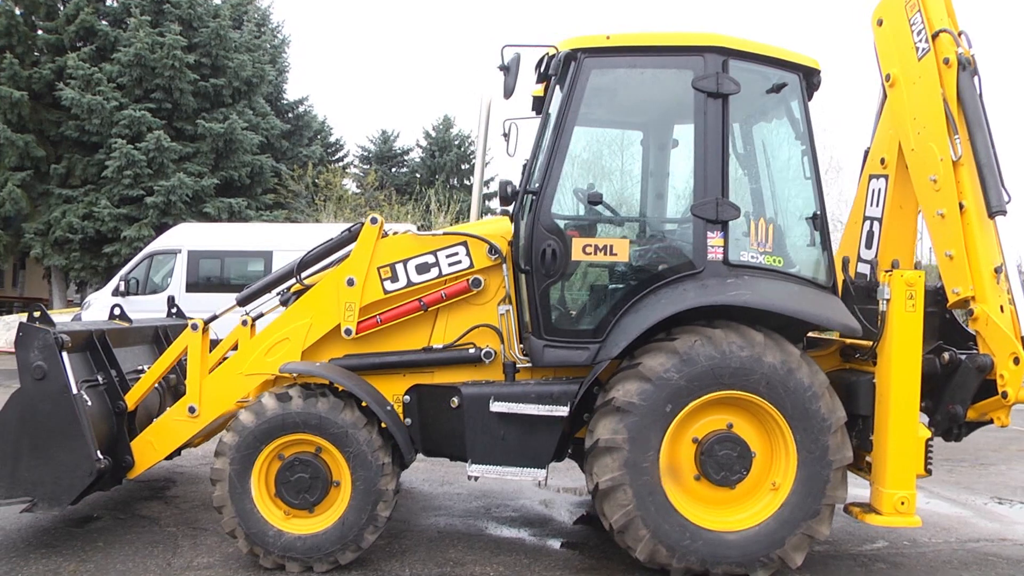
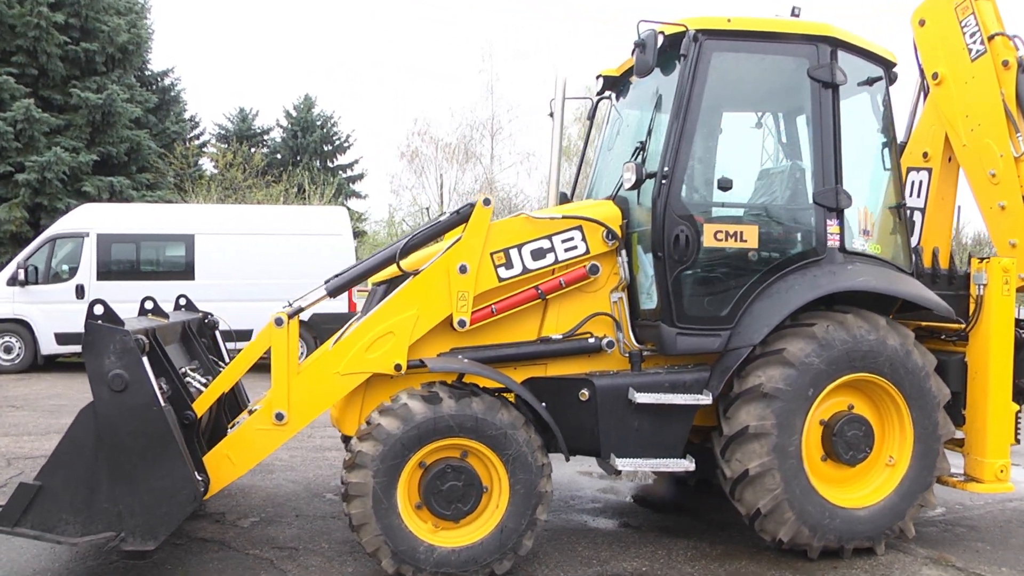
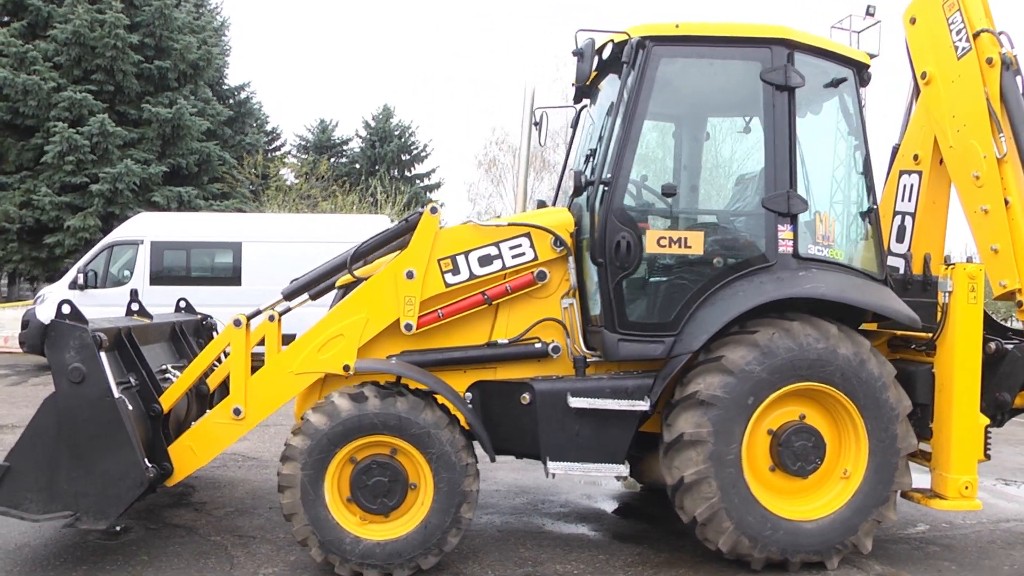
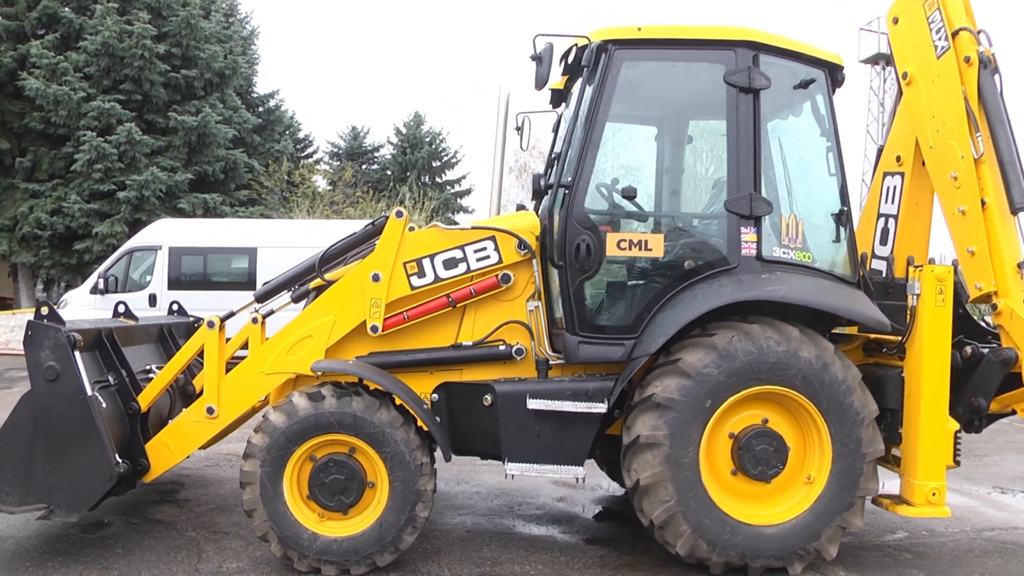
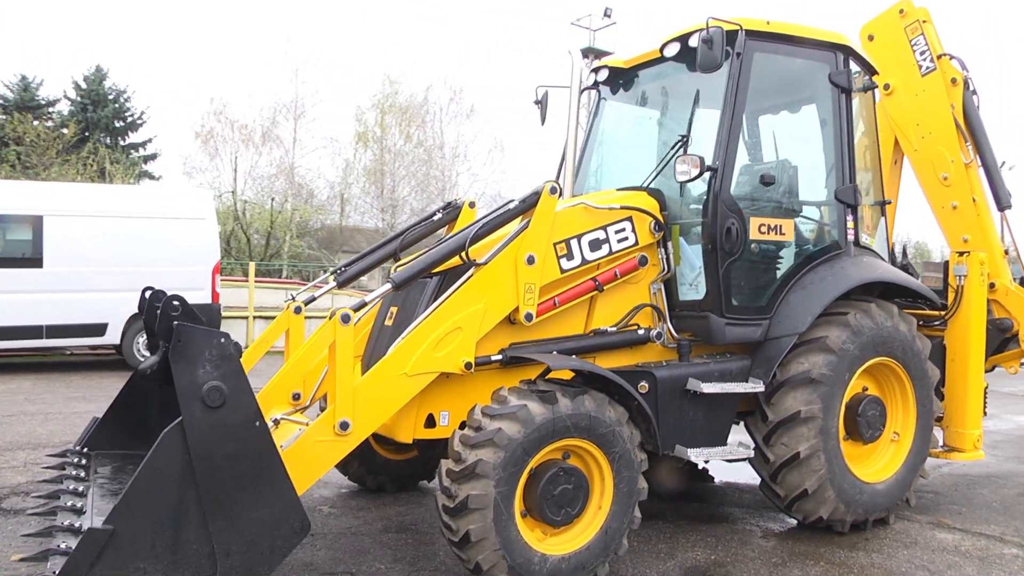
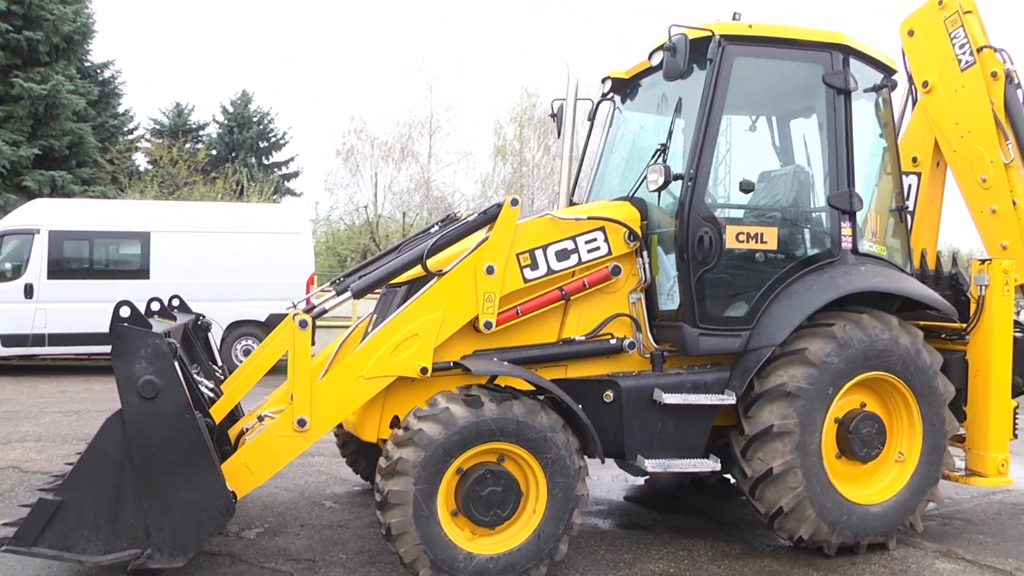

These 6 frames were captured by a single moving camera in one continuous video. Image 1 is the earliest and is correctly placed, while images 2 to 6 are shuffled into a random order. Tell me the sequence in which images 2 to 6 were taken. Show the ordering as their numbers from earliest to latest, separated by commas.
4, 3, 2, 6, 5
